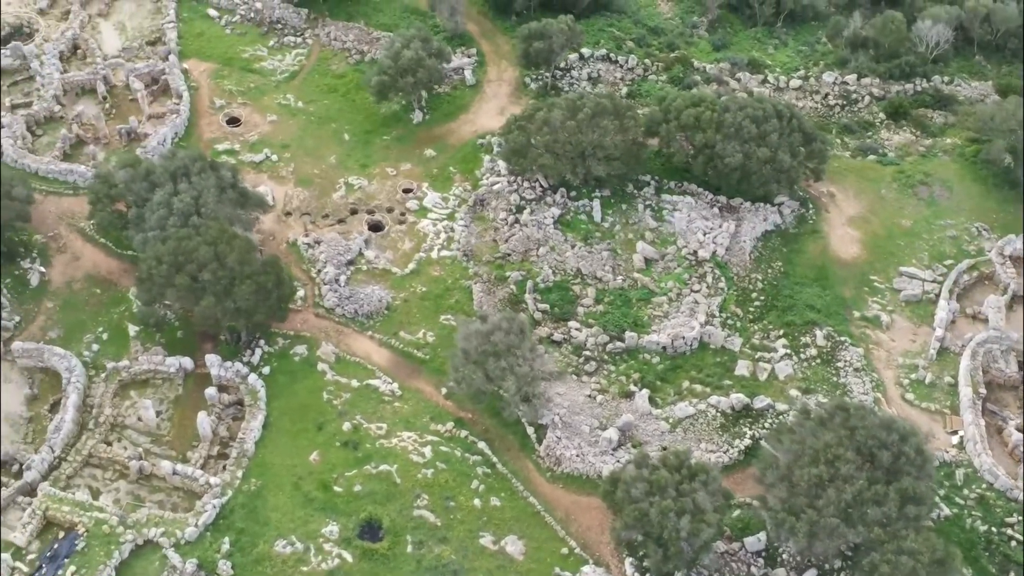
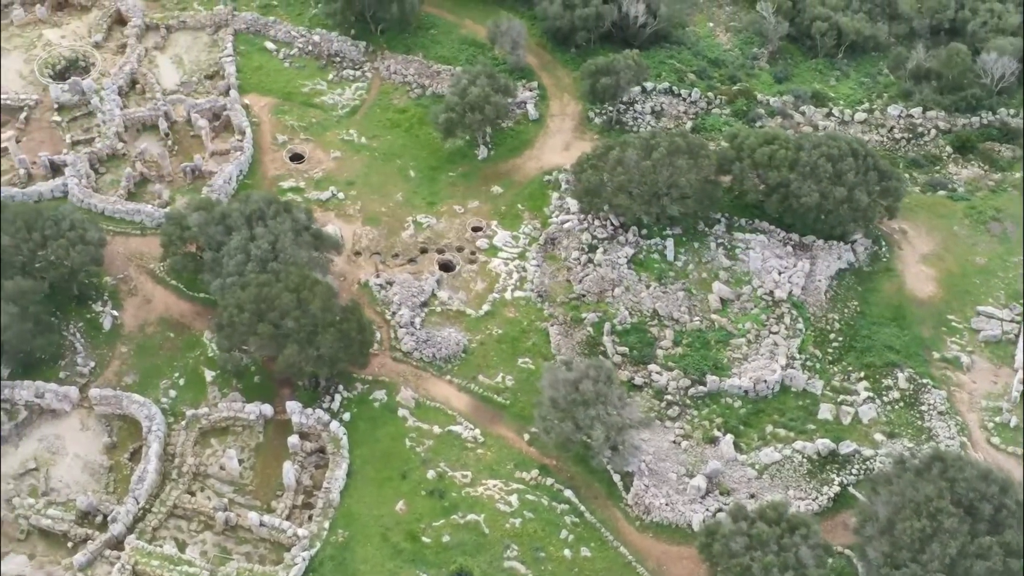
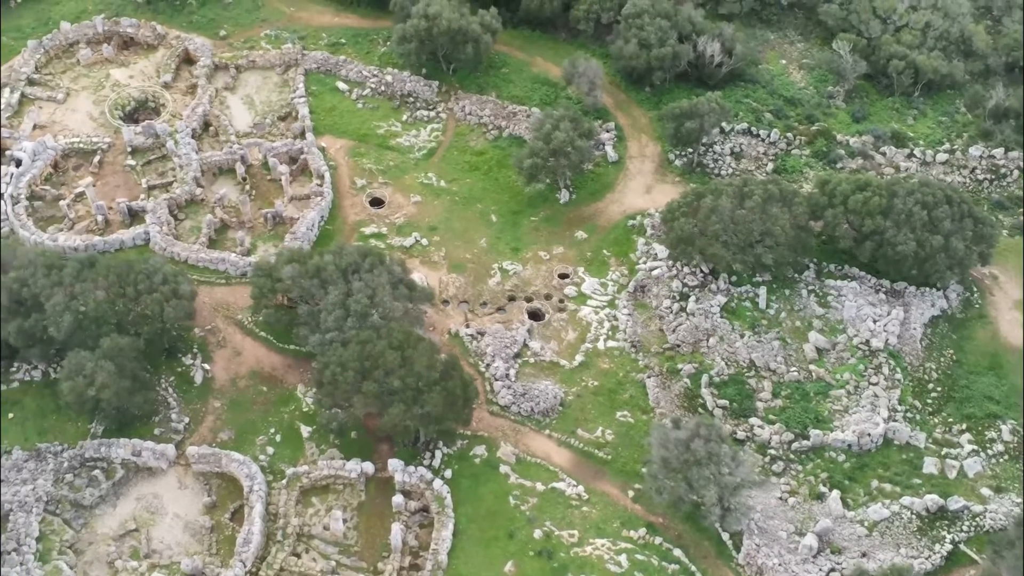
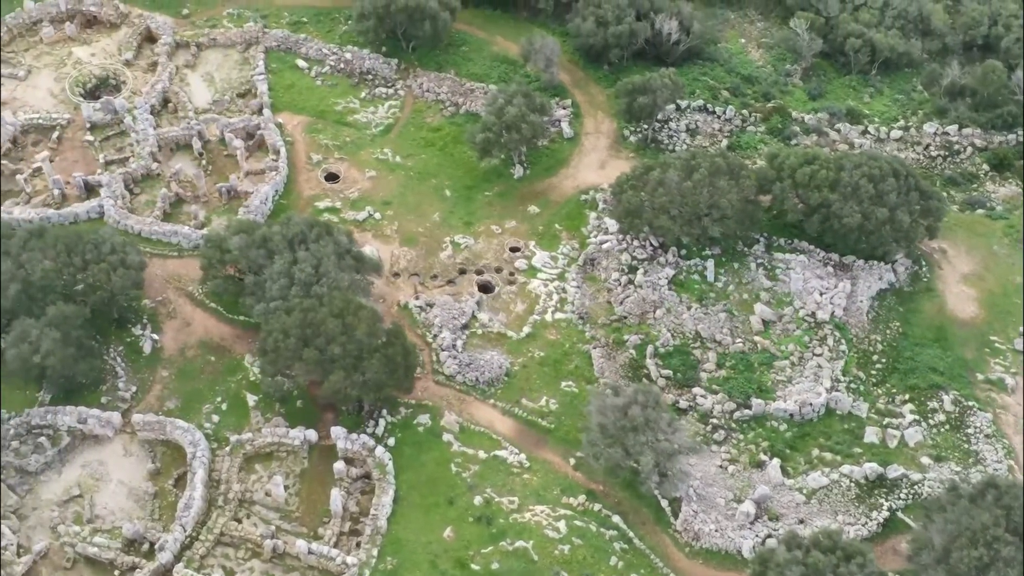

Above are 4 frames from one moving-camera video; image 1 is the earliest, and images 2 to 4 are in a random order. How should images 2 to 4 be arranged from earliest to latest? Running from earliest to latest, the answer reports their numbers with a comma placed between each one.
2, 4, 3
